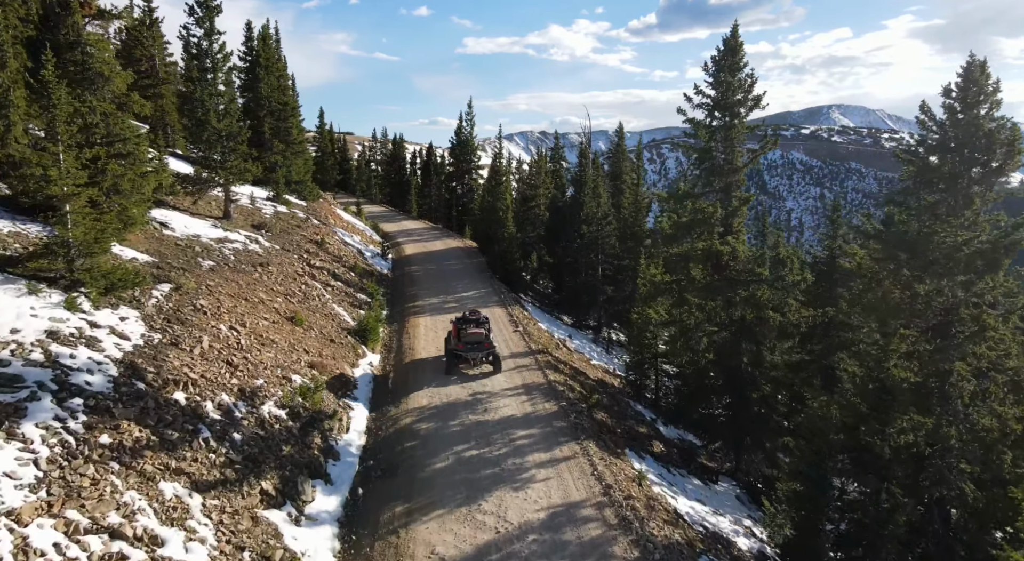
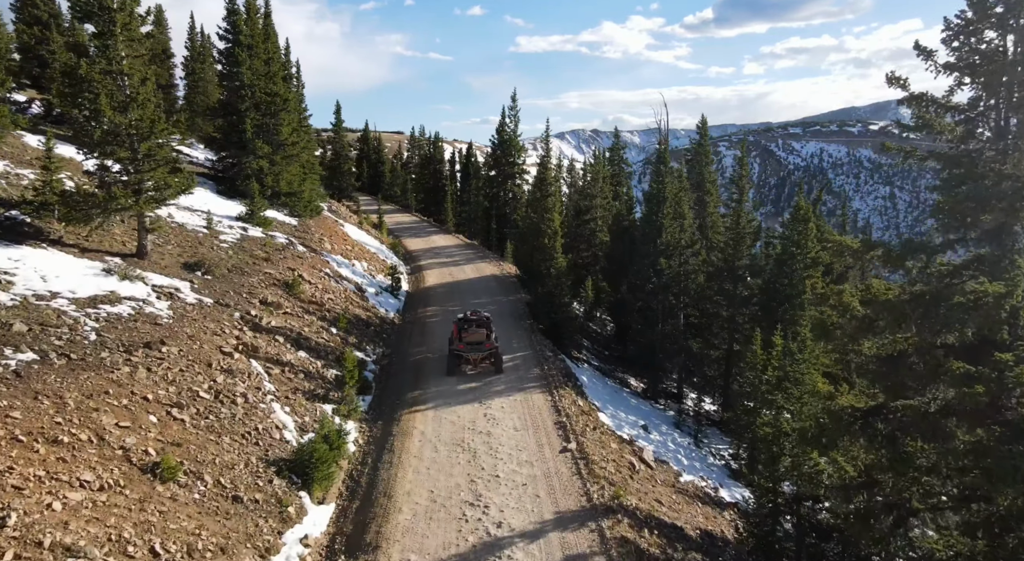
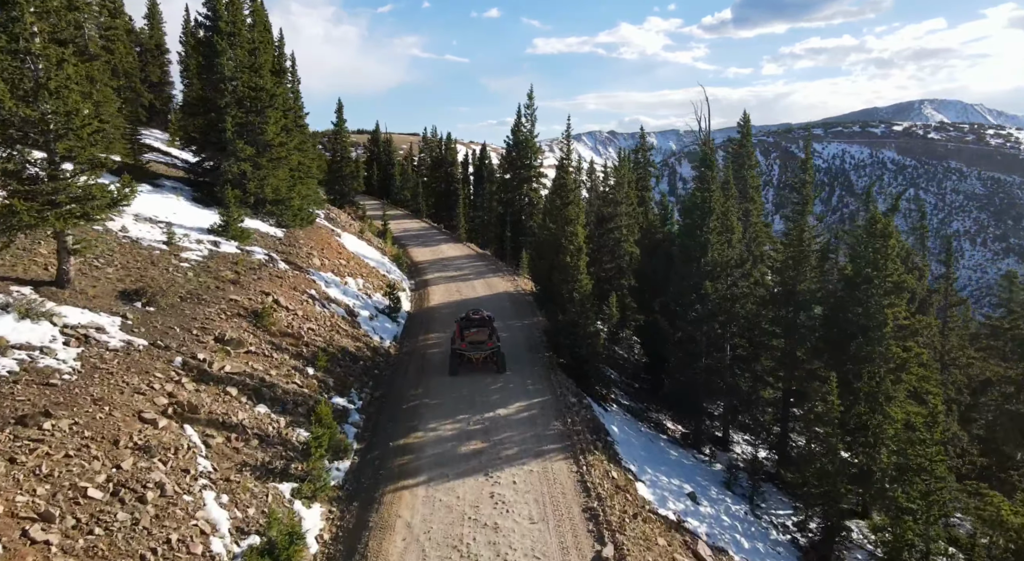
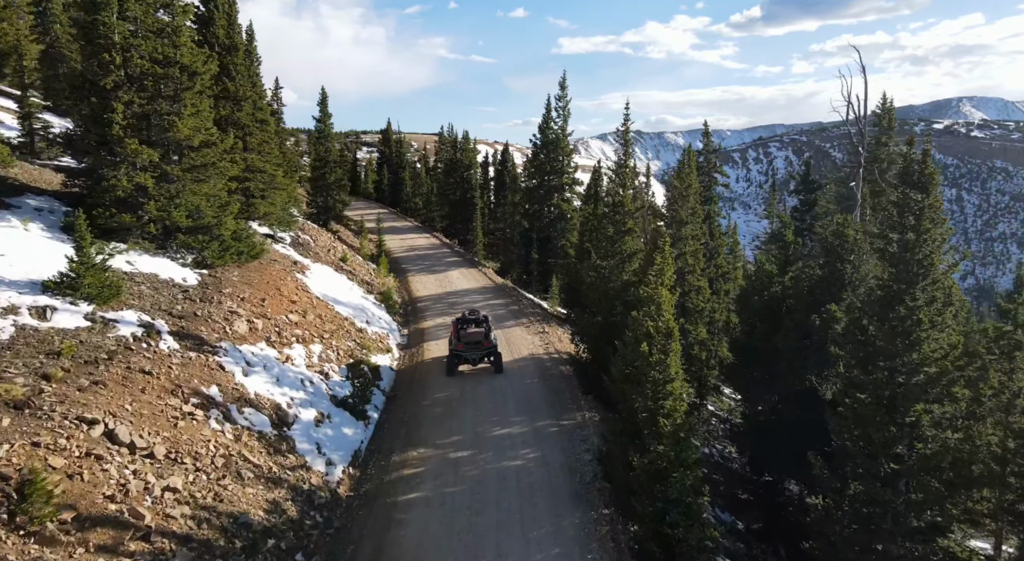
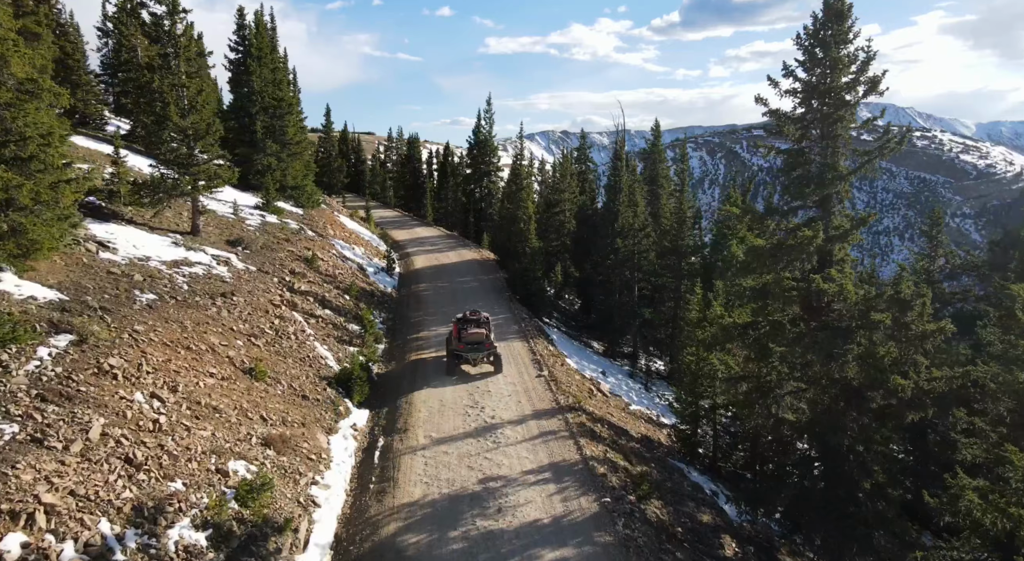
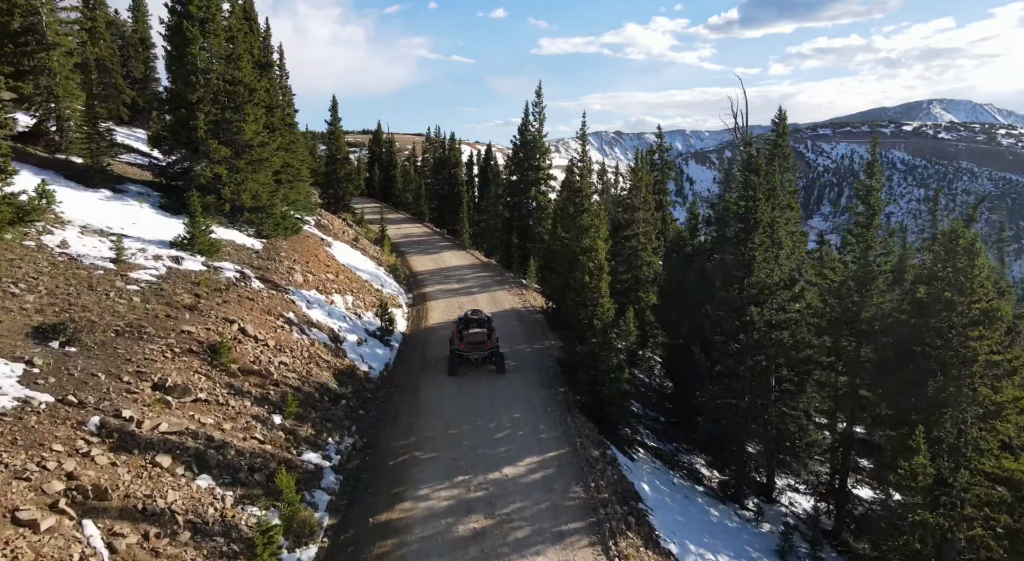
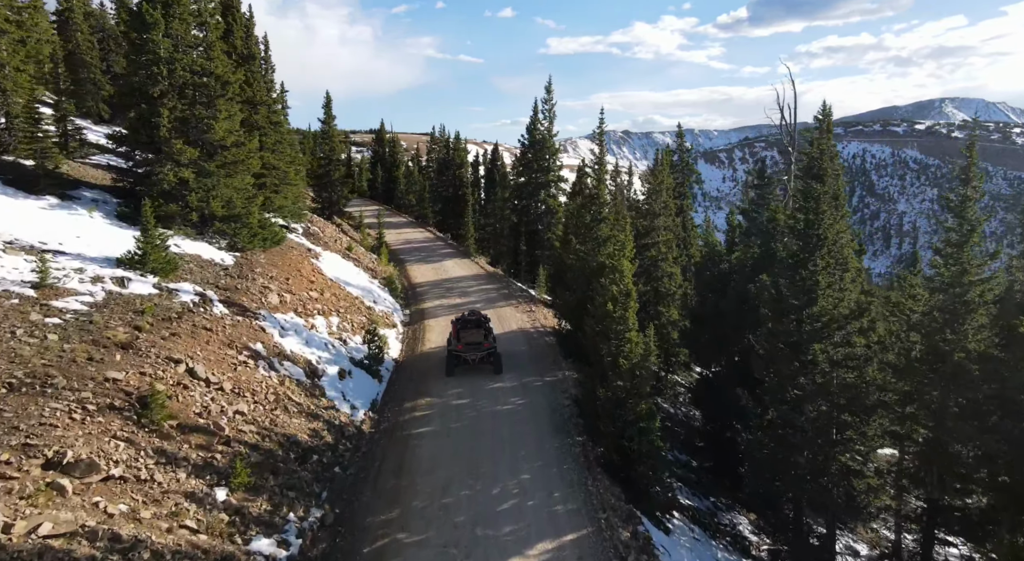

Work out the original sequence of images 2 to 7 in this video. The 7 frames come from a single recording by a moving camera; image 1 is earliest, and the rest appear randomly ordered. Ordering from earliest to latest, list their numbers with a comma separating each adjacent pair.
5, 2, 3, 6, 7, 4
